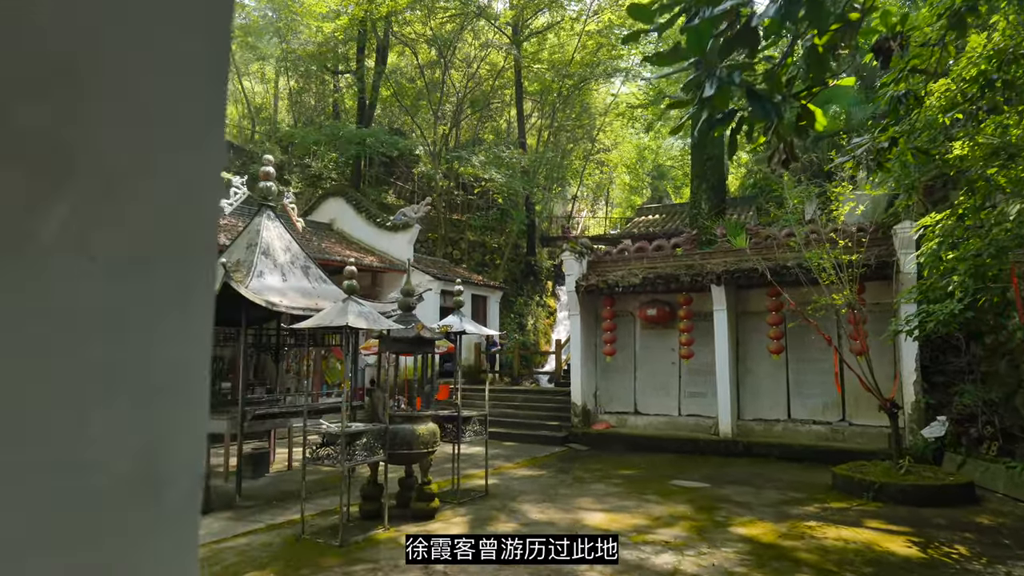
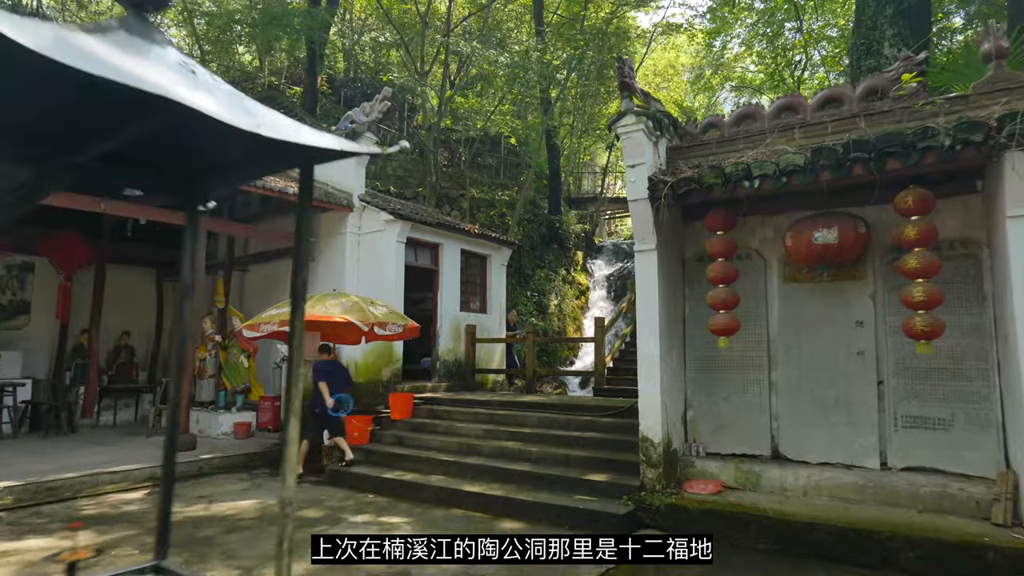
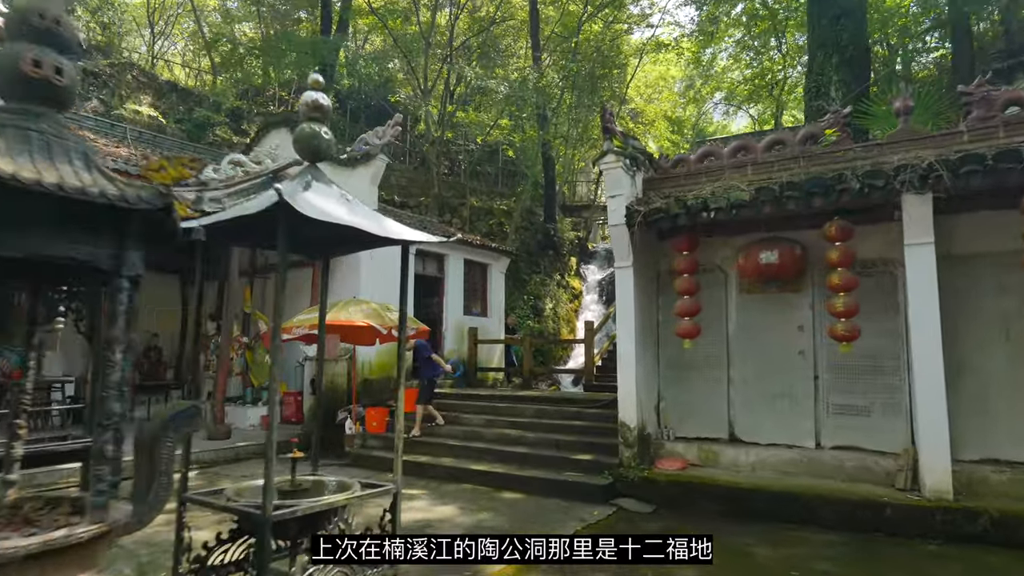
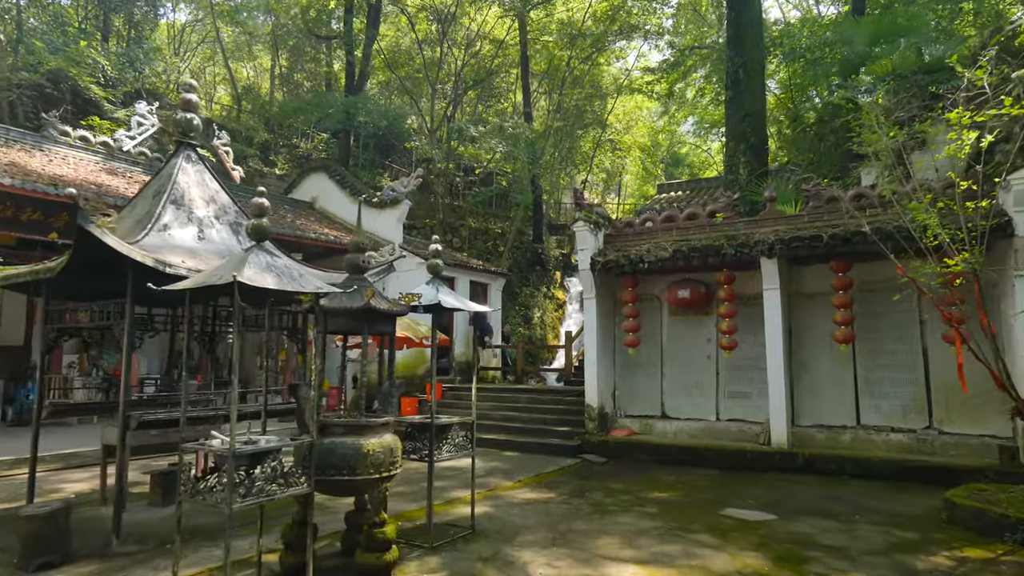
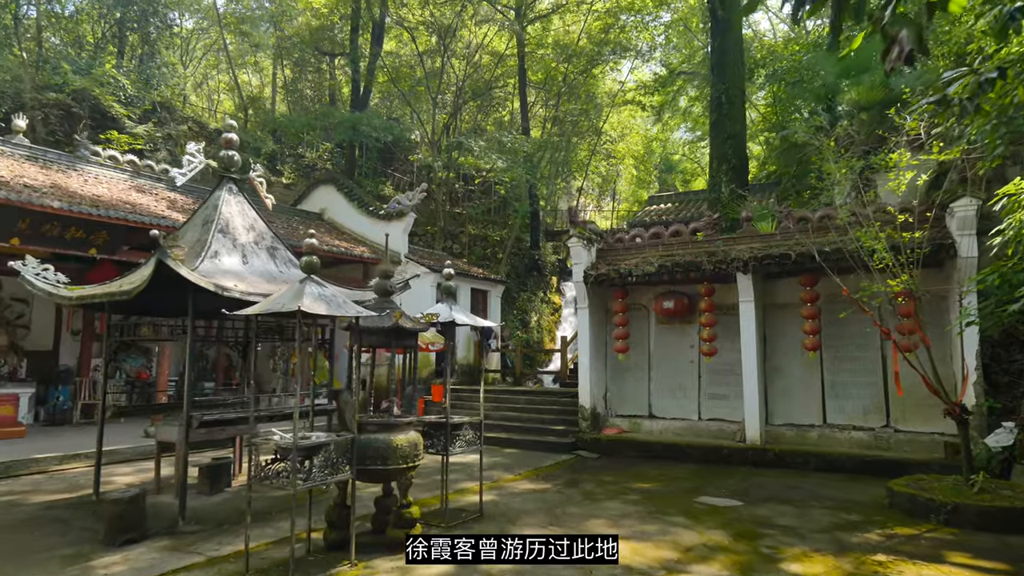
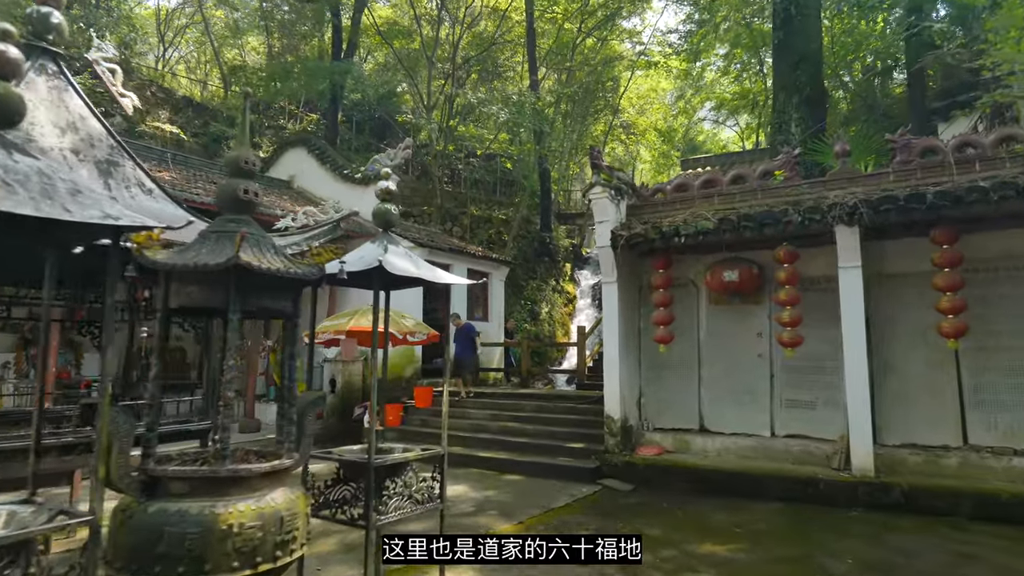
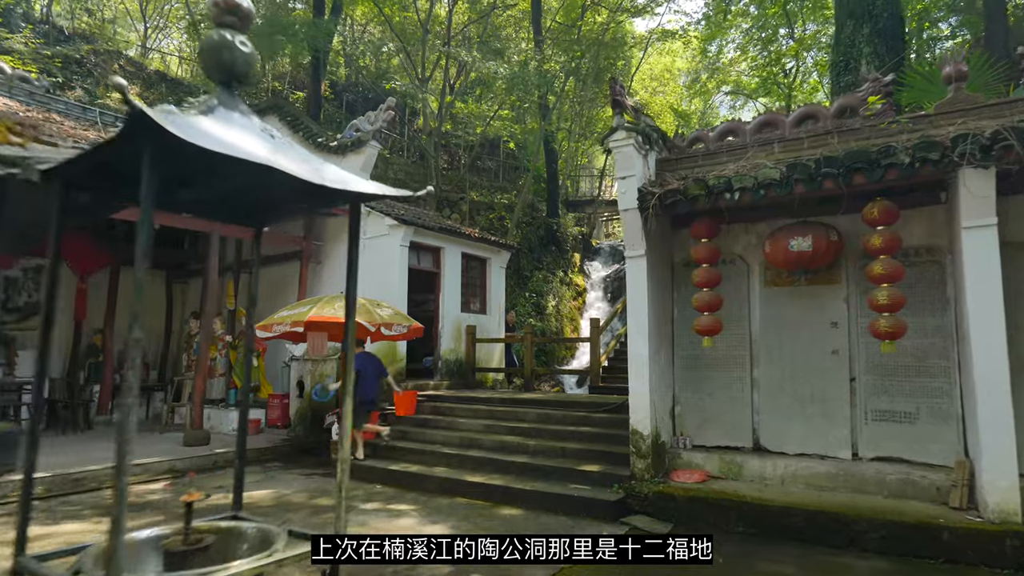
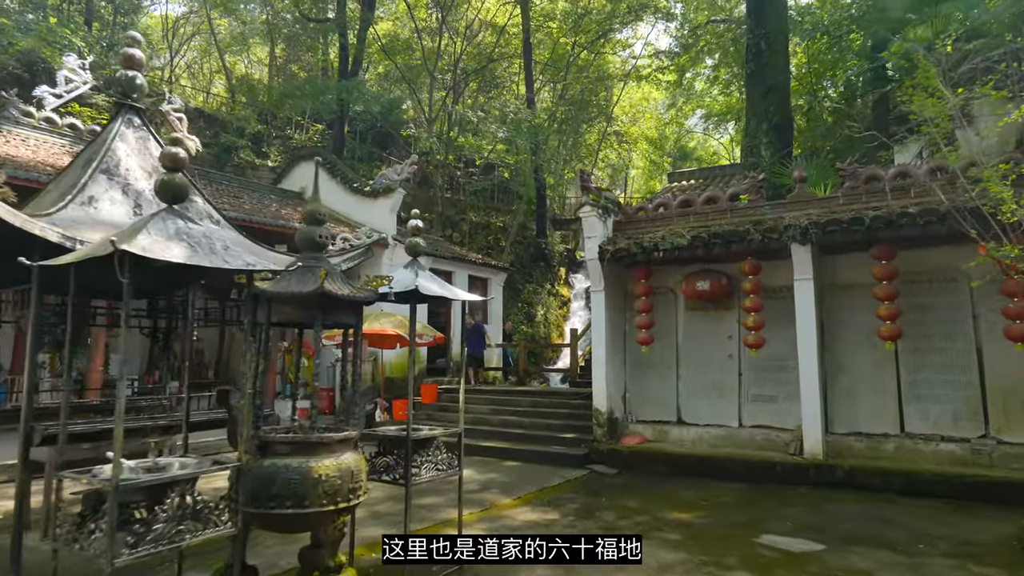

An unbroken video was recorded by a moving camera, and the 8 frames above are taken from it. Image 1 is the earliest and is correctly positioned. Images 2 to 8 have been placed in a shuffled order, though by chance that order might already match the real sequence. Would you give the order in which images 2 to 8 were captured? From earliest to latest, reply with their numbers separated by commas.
5, 4, 8, 6, 3, 7, 2
